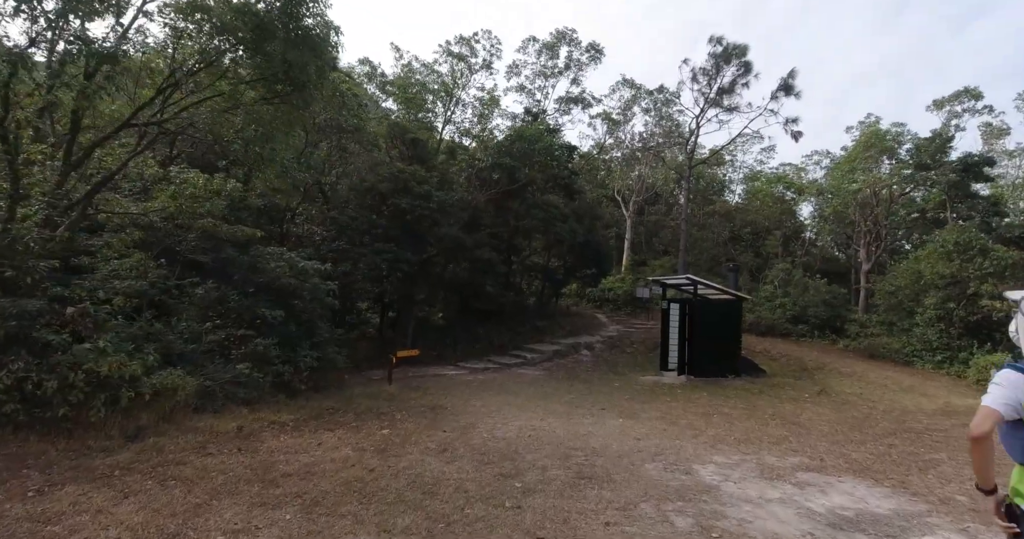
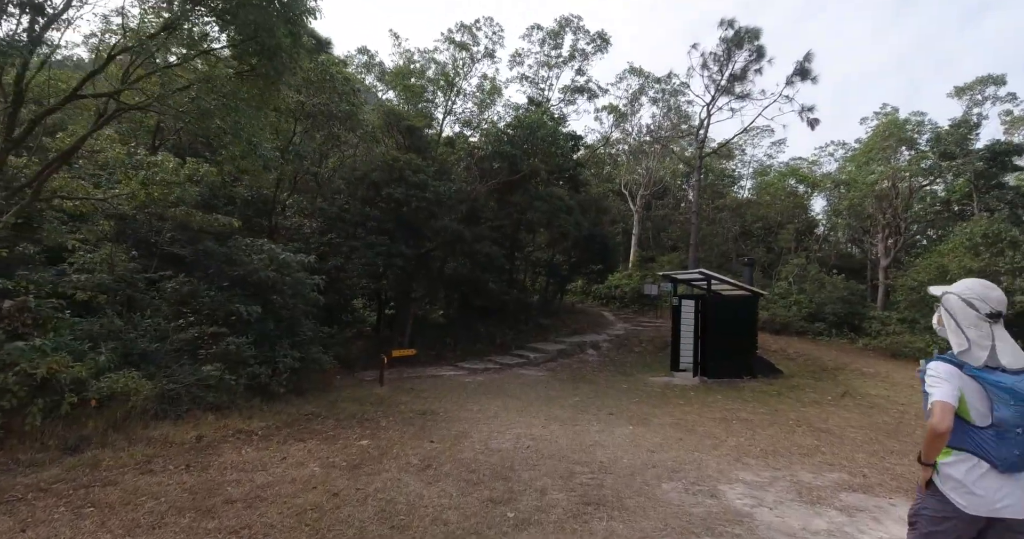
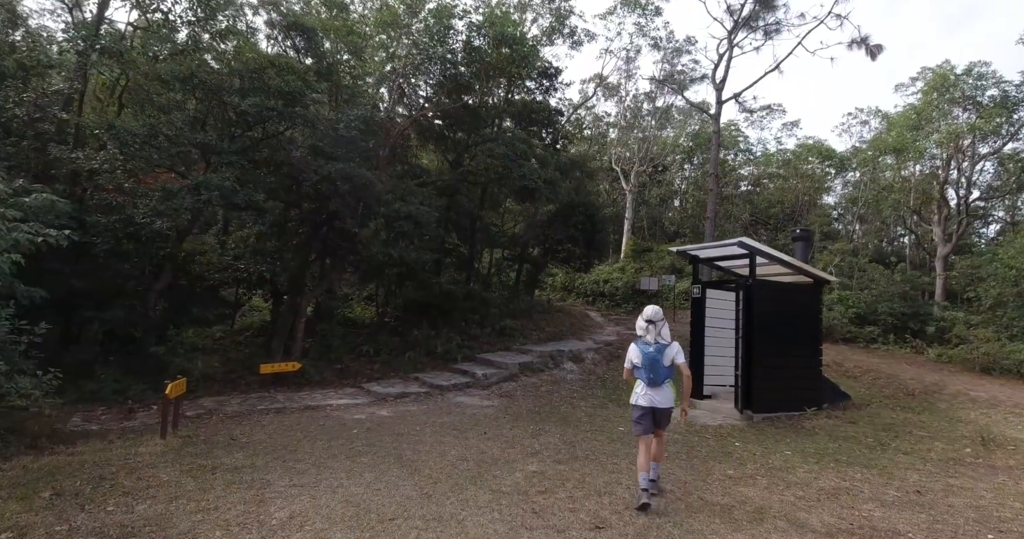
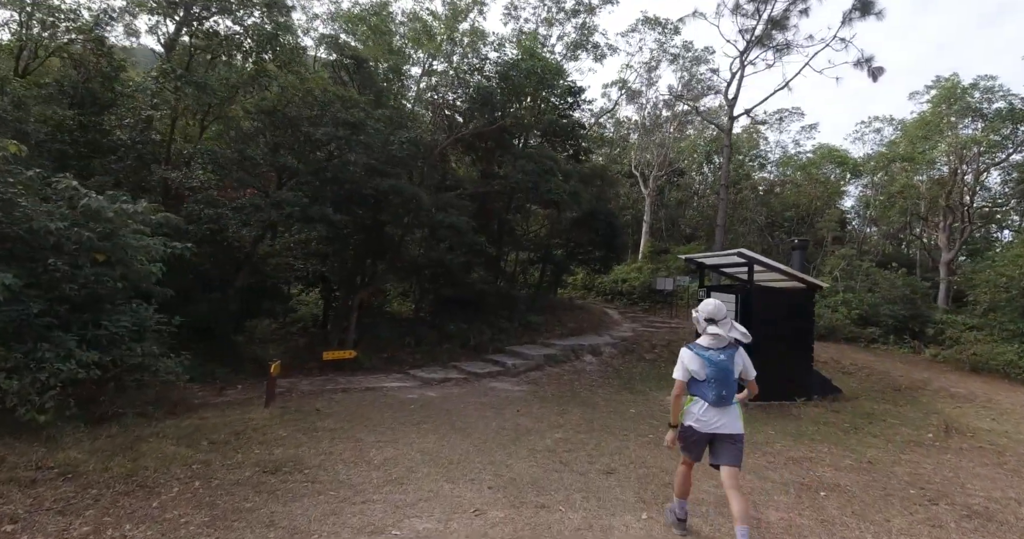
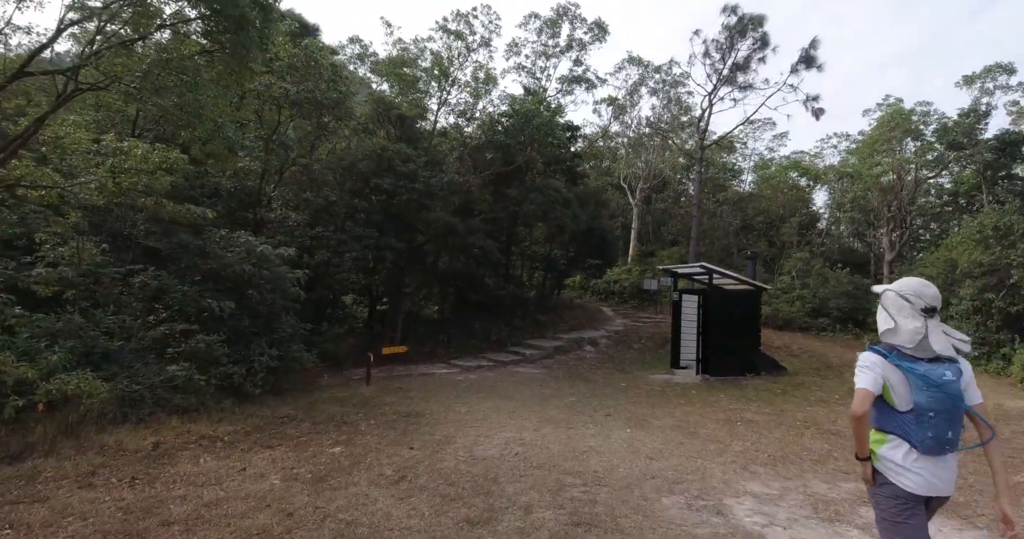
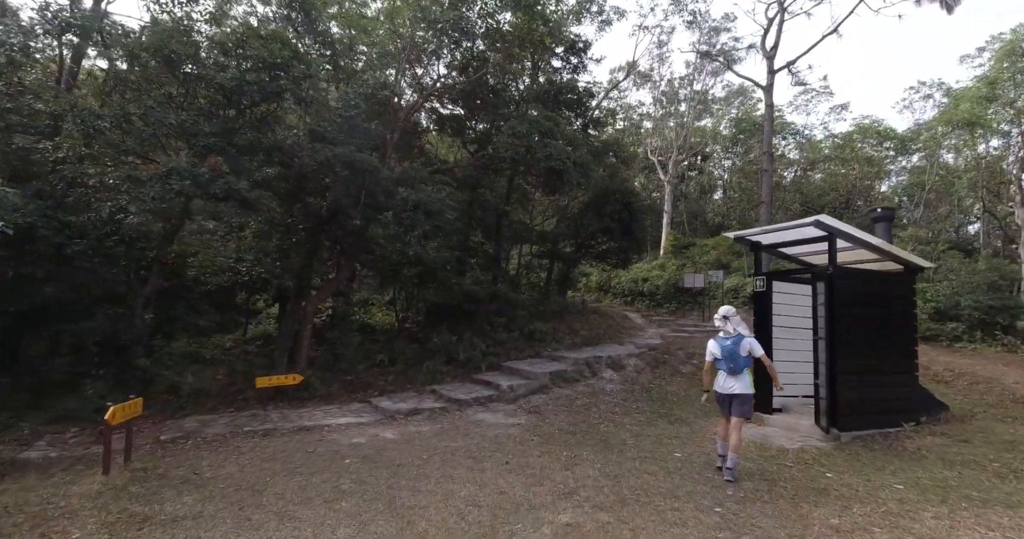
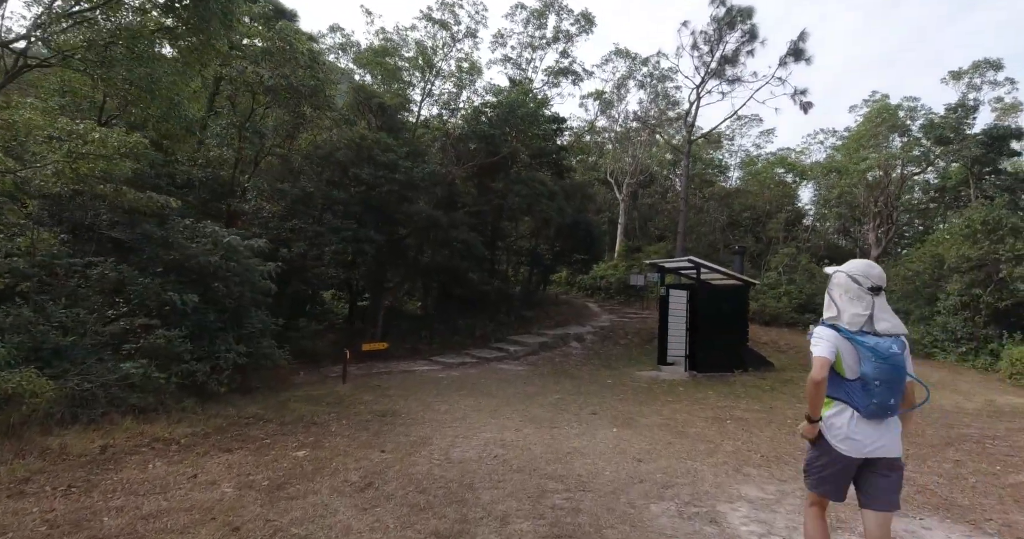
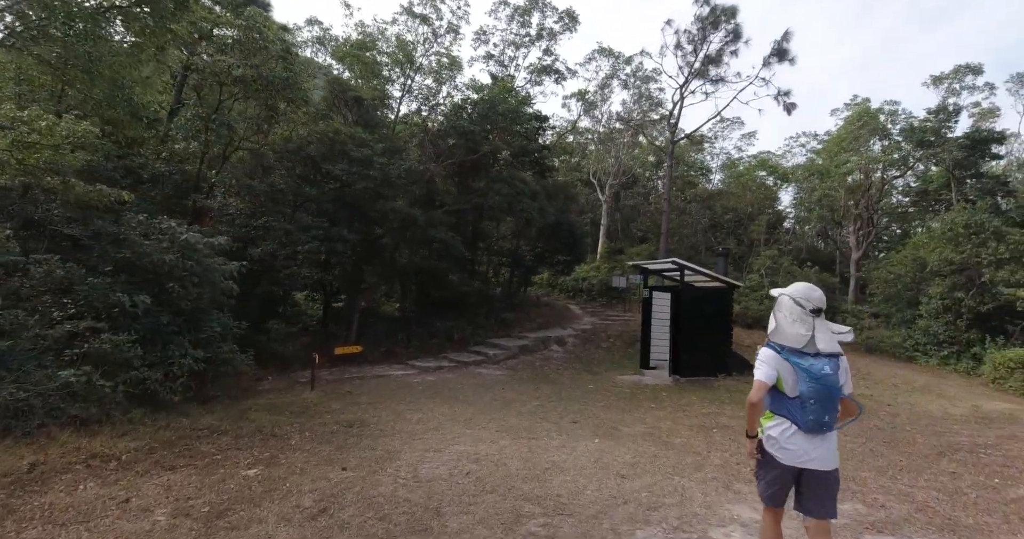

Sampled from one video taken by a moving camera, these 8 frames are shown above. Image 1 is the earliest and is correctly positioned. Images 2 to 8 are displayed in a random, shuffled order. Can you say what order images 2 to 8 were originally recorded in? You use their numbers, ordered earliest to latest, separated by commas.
2, 5, 7, 8, 4, 3, 6
